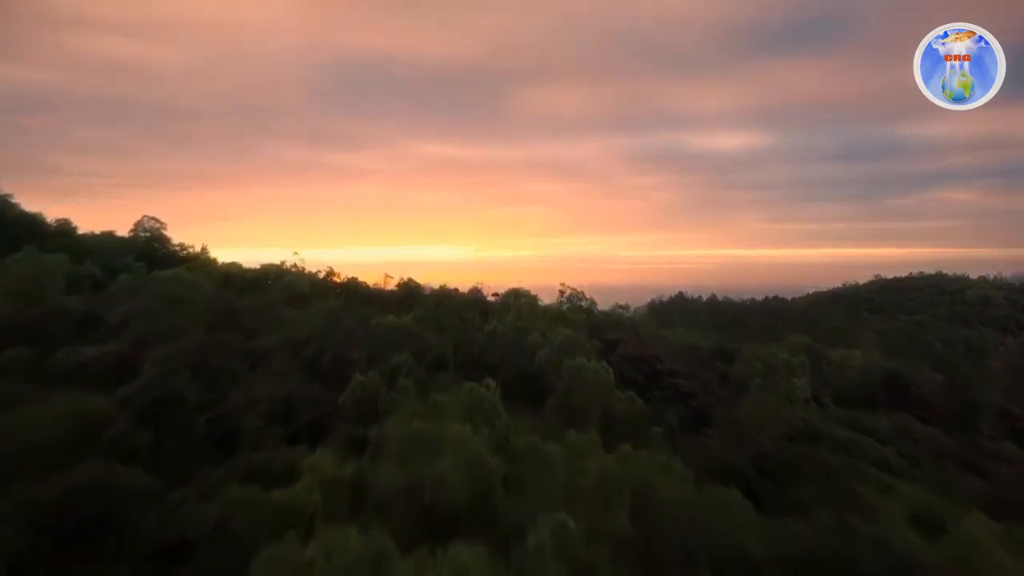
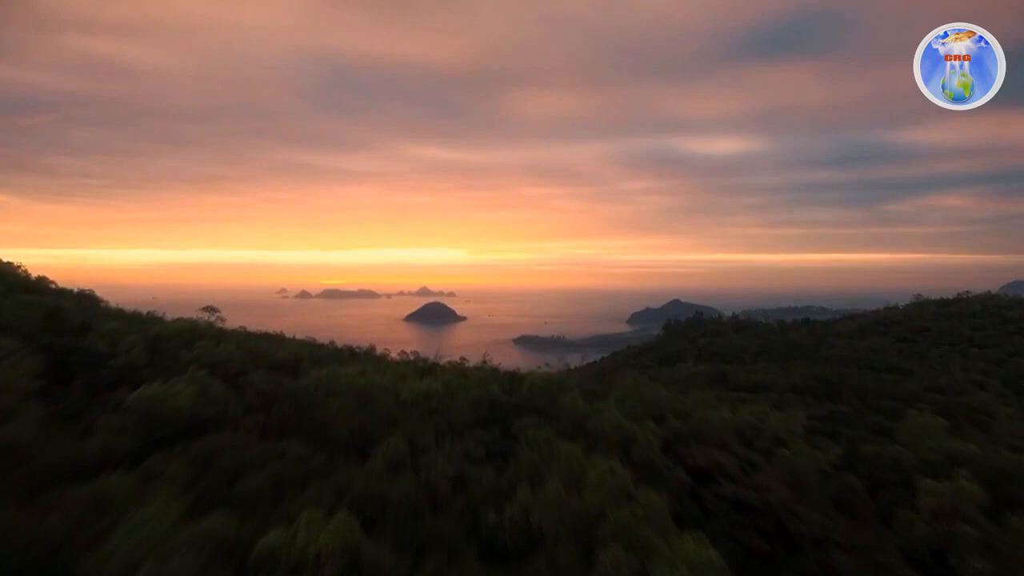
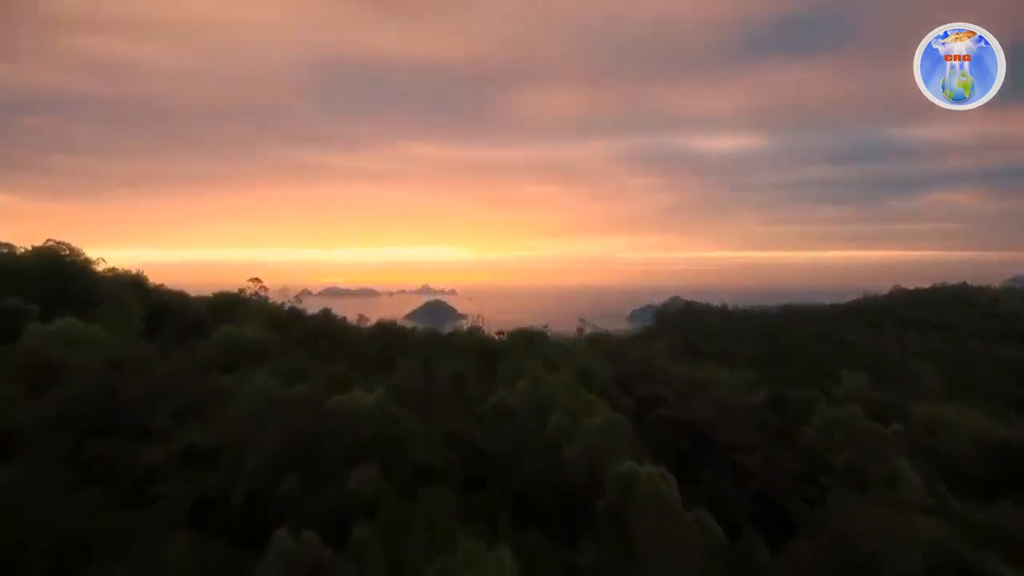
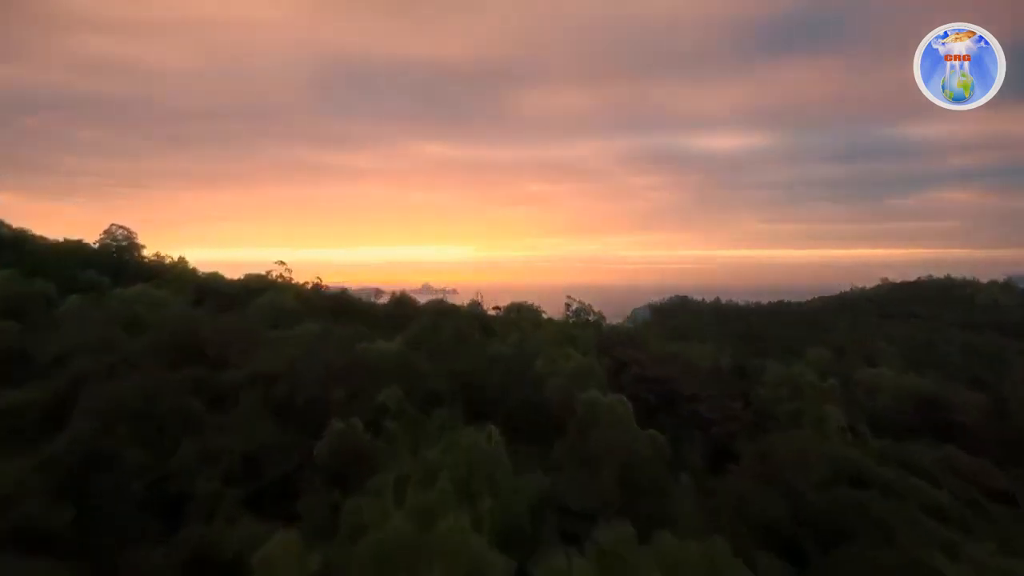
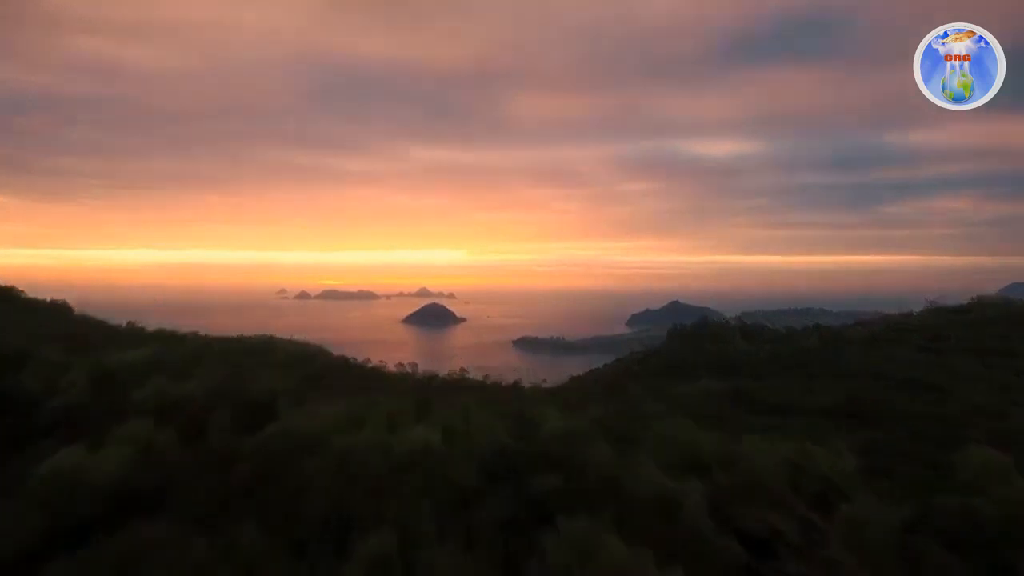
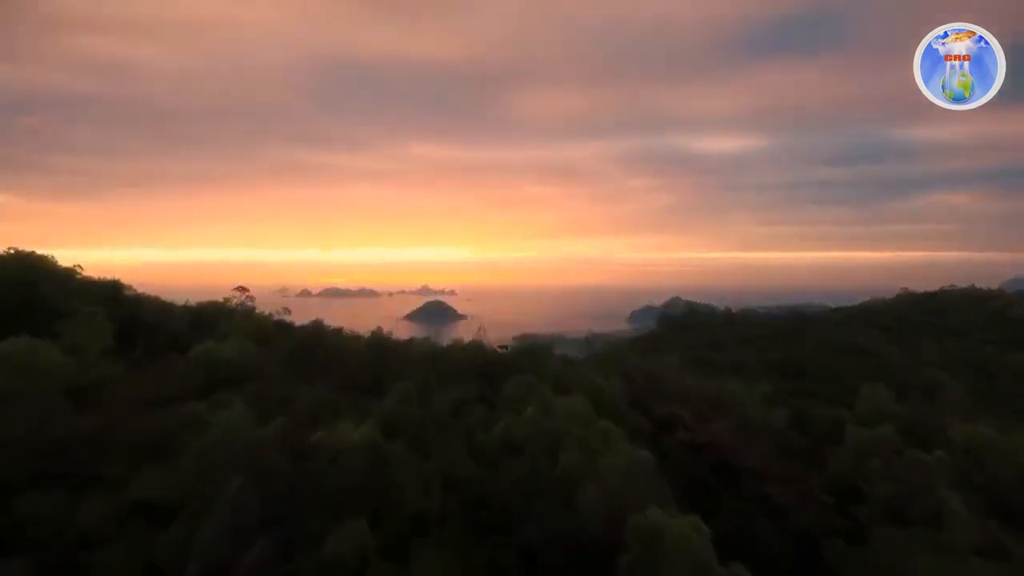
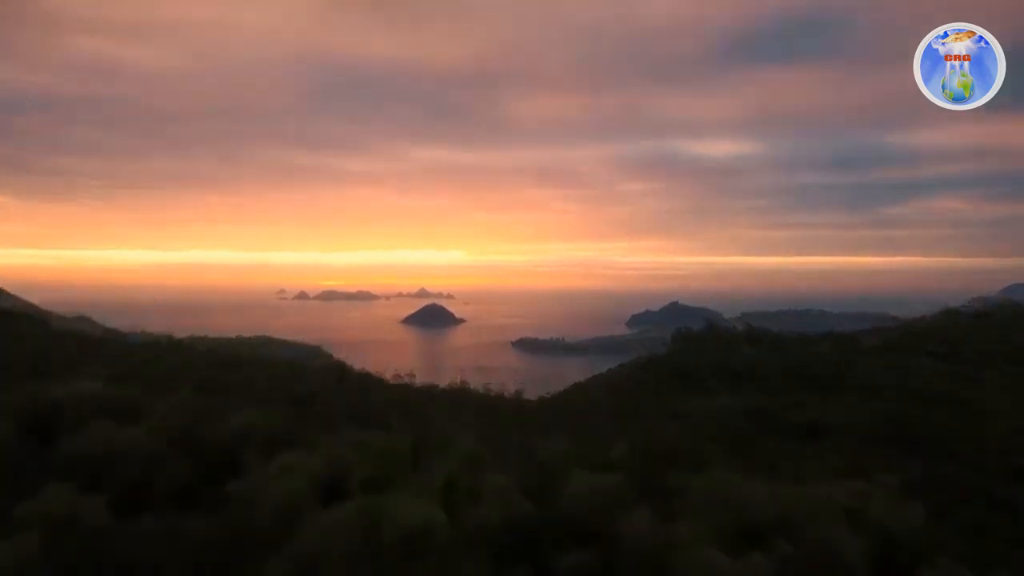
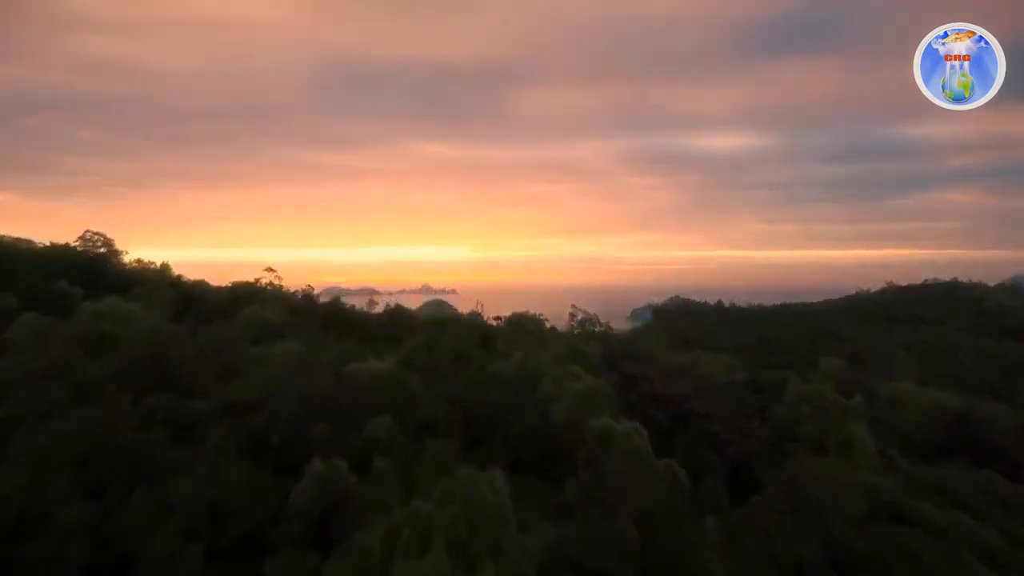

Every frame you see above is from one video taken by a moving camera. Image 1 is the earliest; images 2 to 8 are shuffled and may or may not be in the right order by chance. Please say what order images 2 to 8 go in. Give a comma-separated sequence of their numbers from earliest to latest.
4, 8, 3, 6, 2, 5, 7
